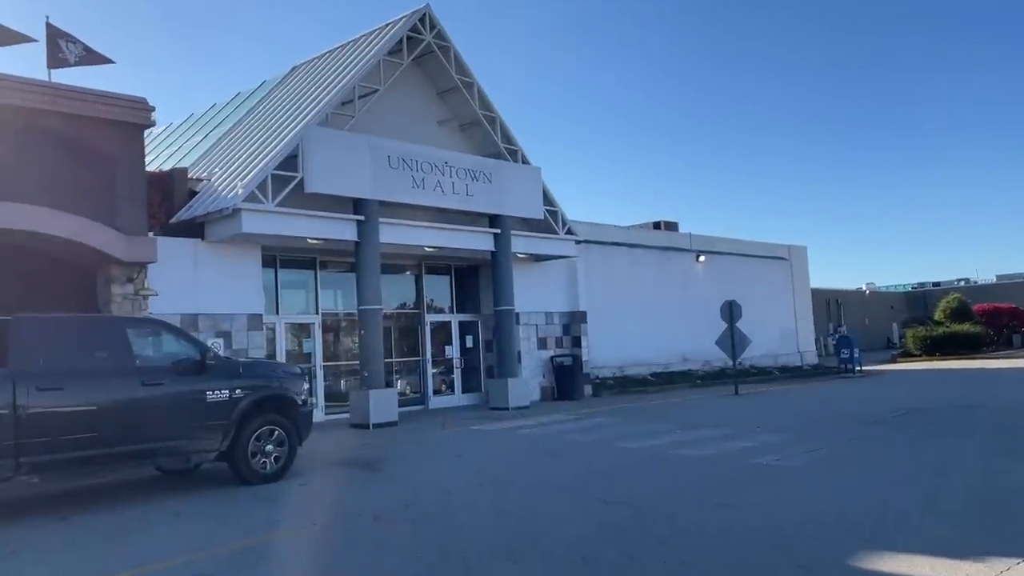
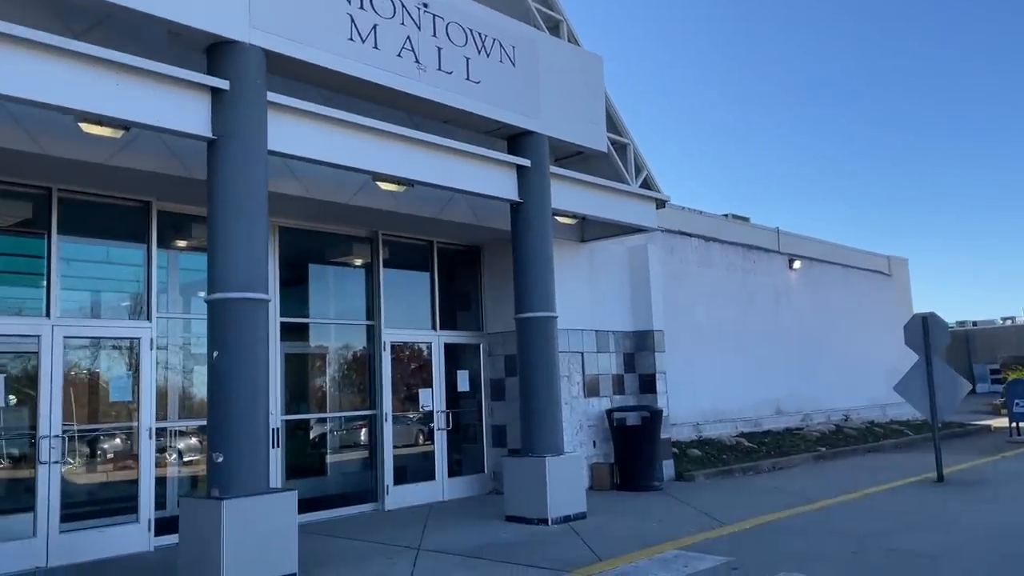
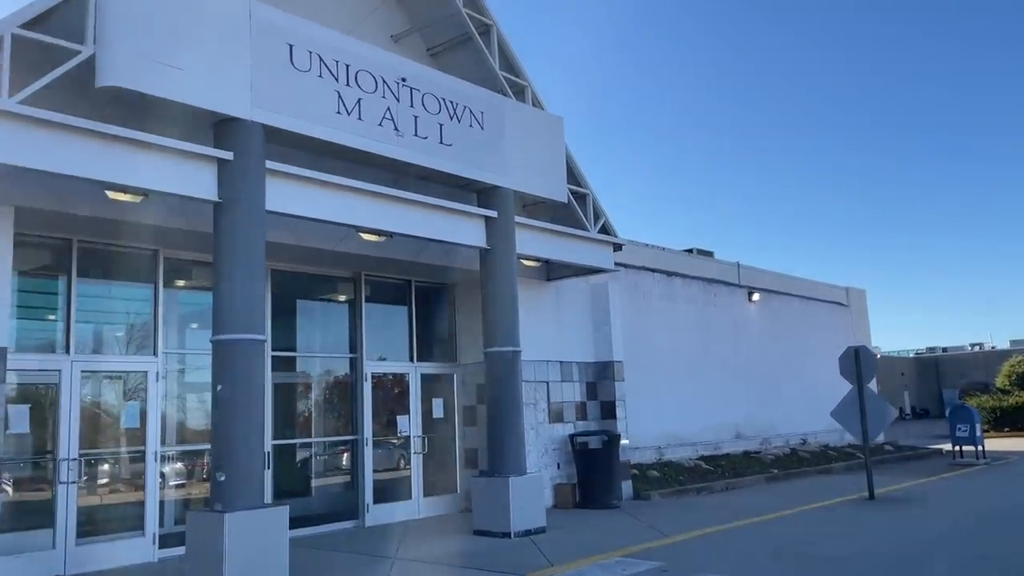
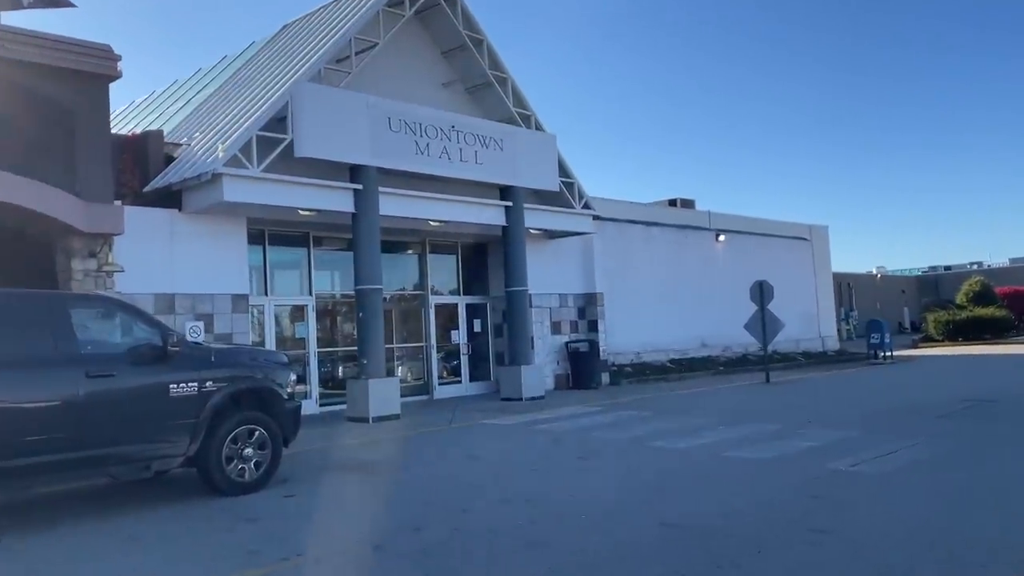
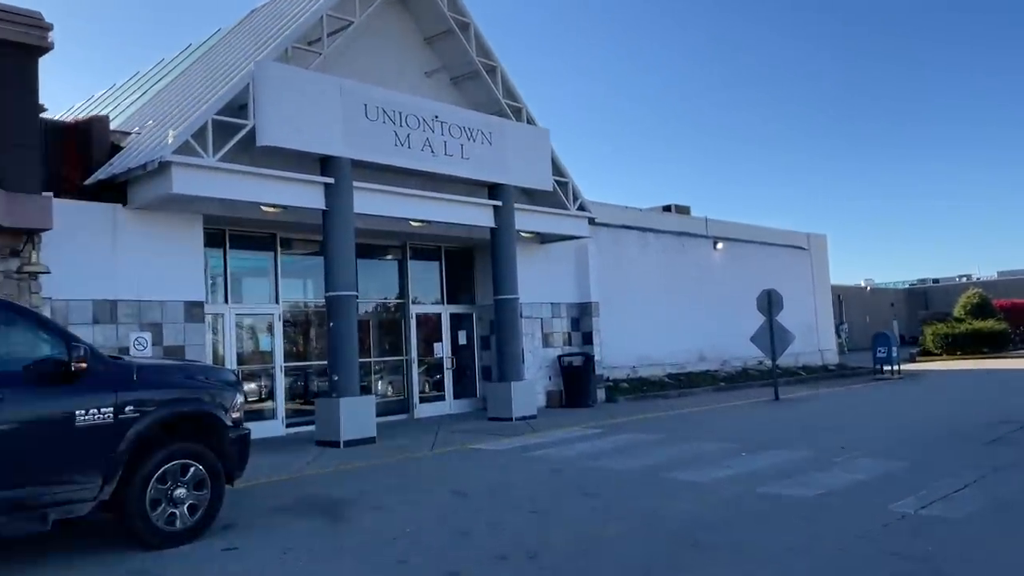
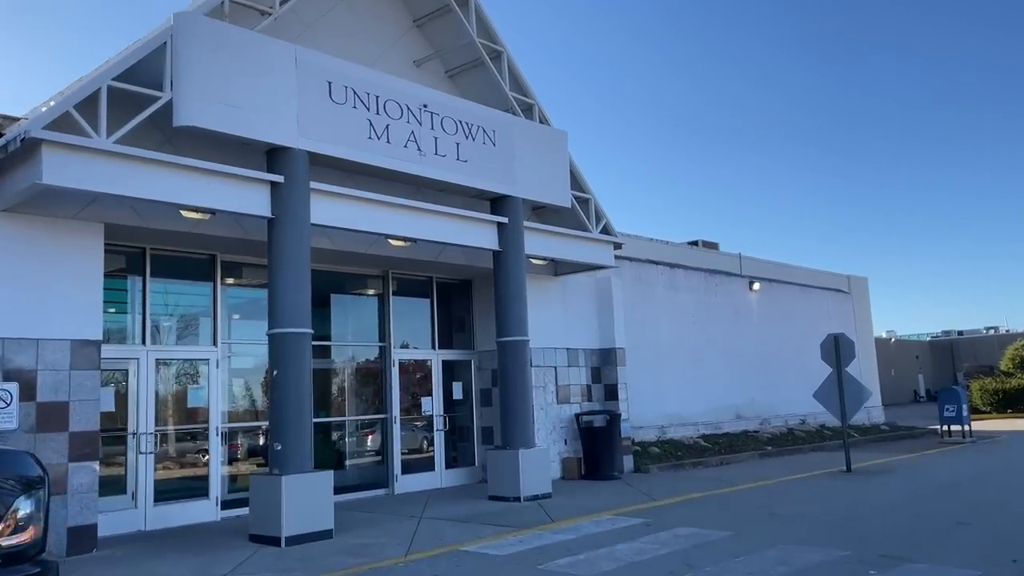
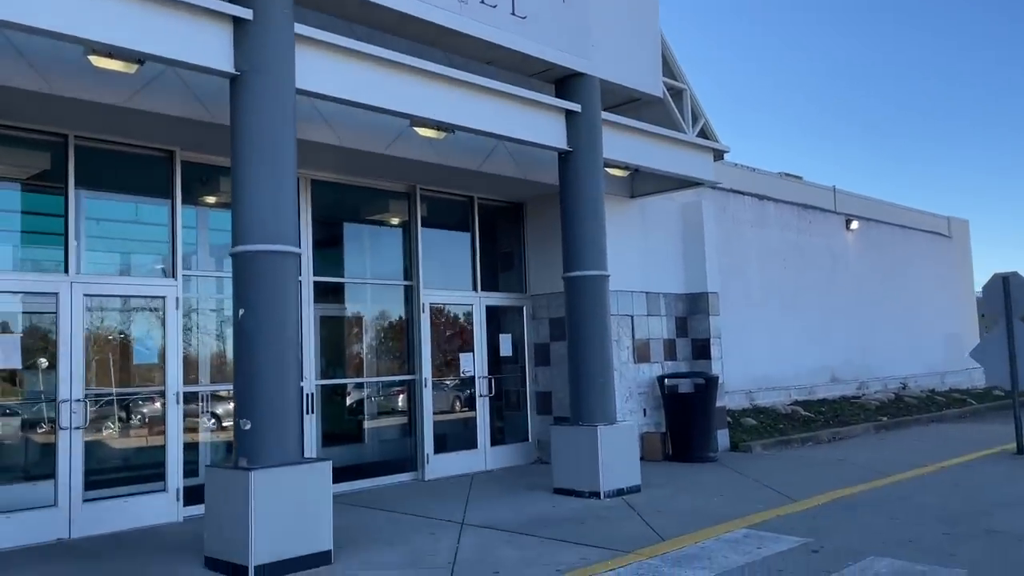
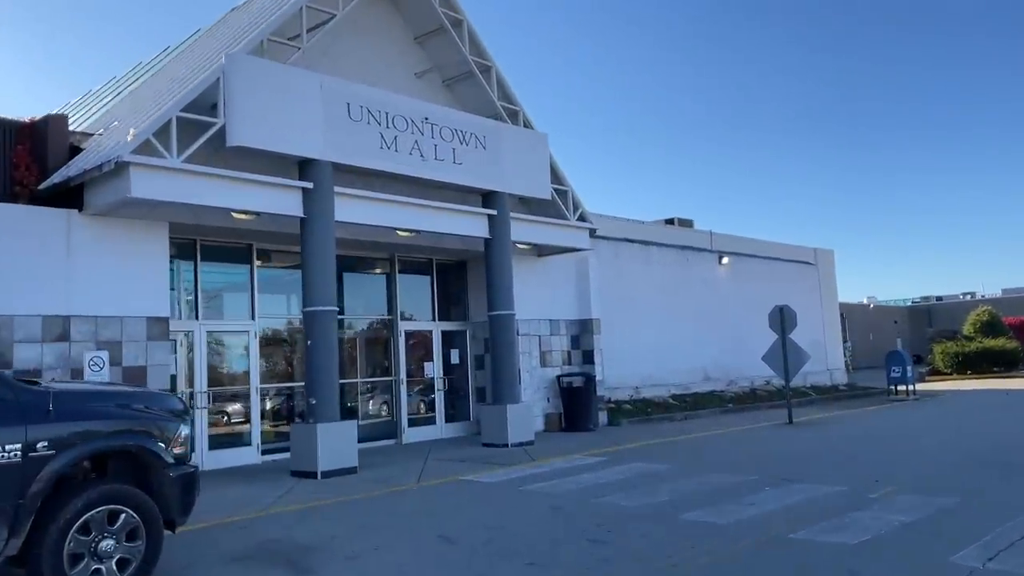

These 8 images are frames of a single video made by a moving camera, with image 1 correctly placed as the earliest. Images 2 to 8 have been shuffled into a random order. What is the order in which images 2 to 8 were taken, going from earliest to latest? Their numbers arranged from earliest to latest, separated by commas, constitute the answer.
4, 5, 8, 6, 3, 2, 7
